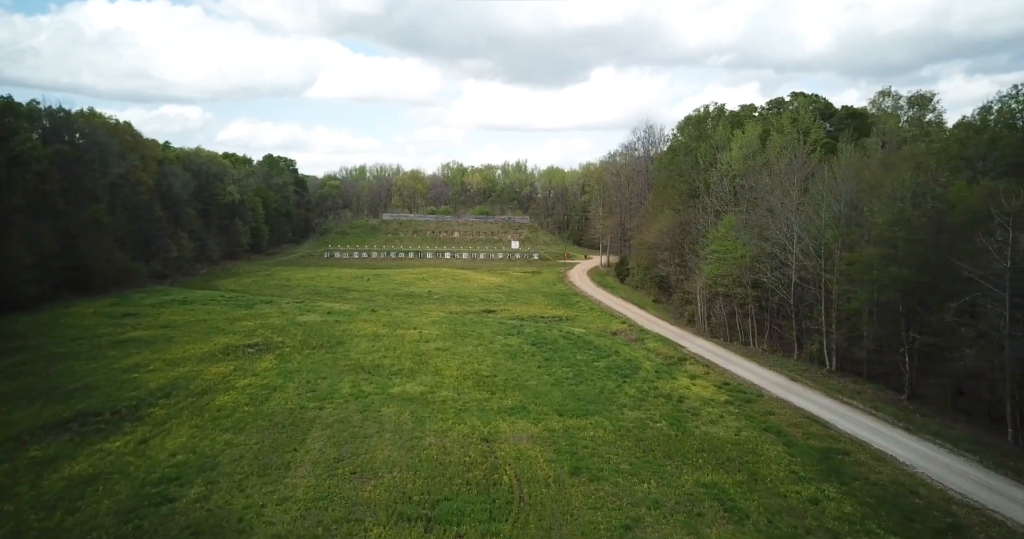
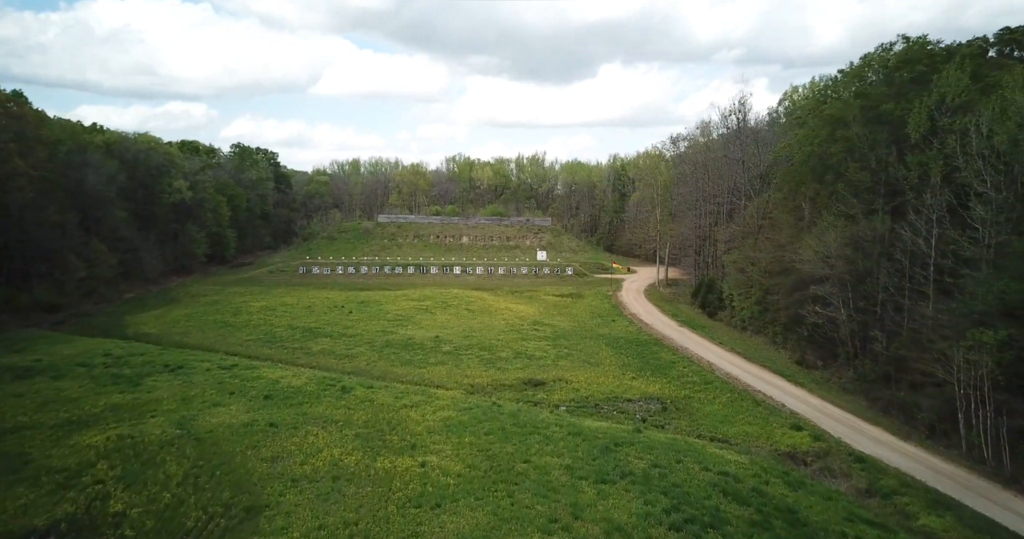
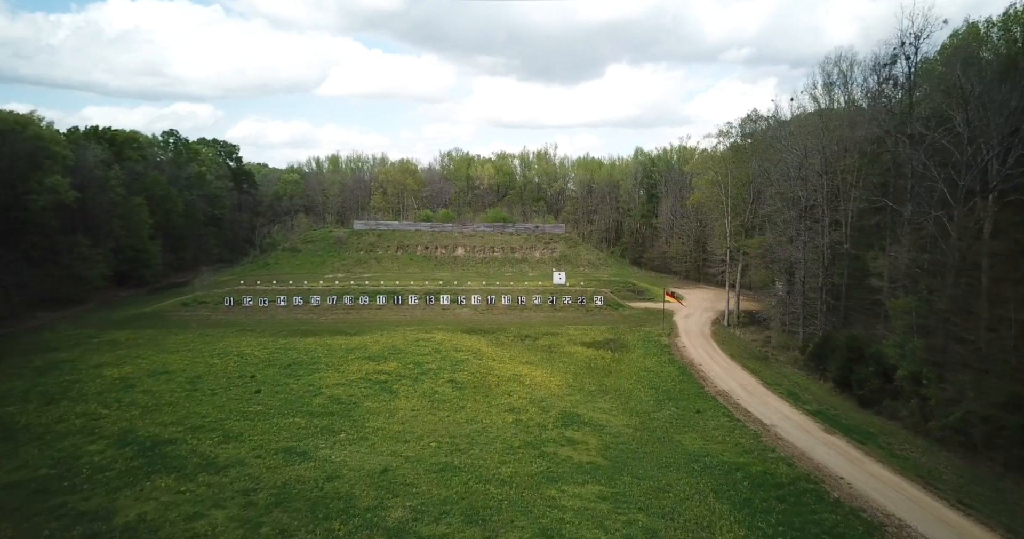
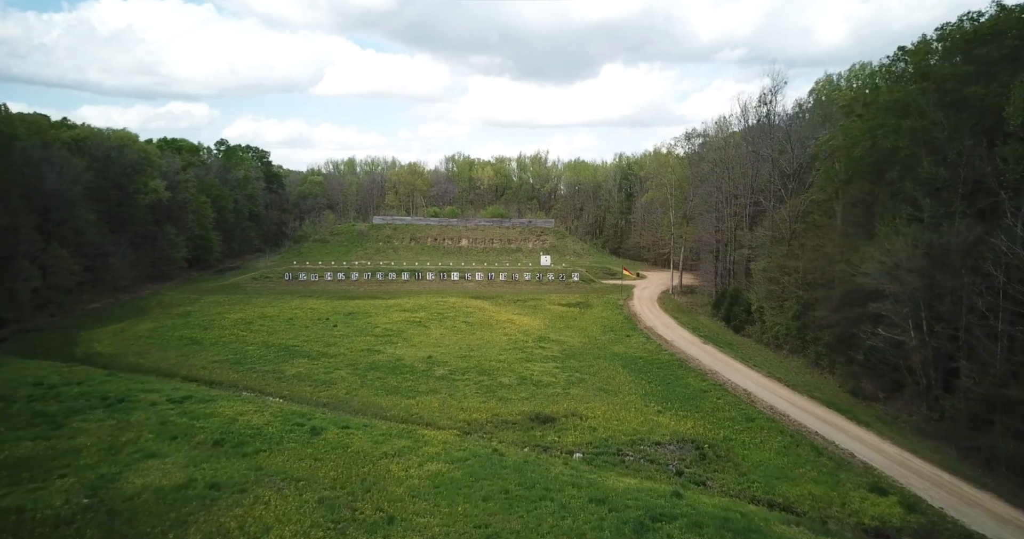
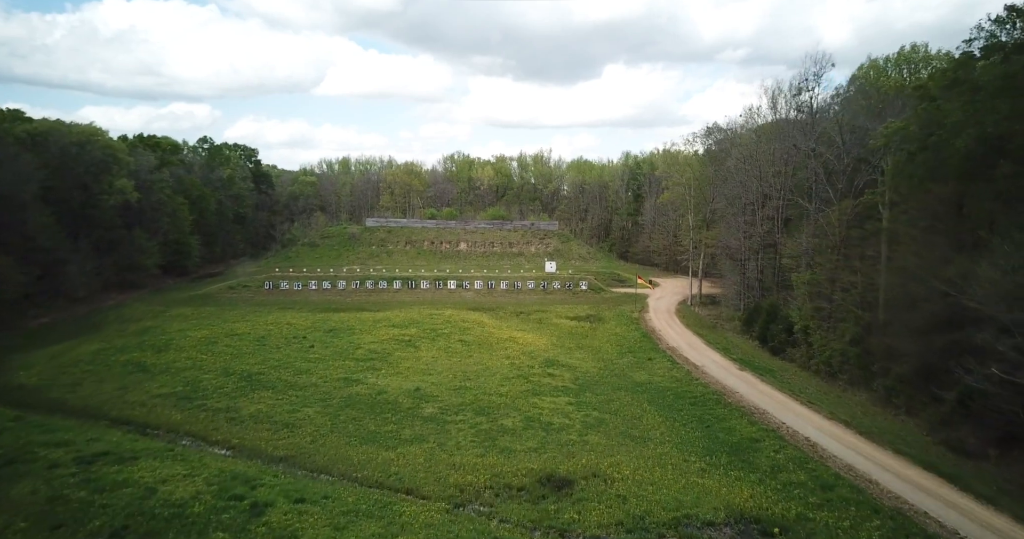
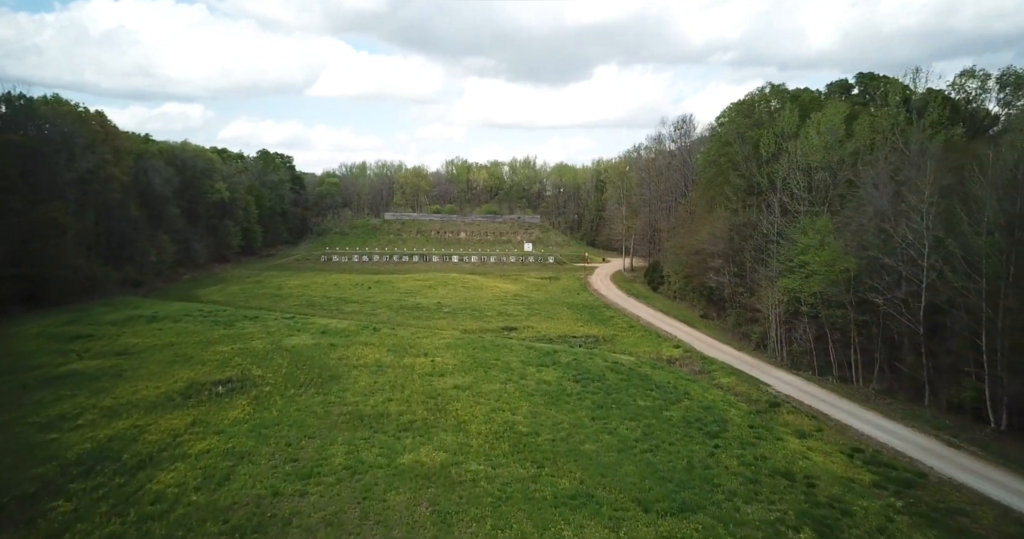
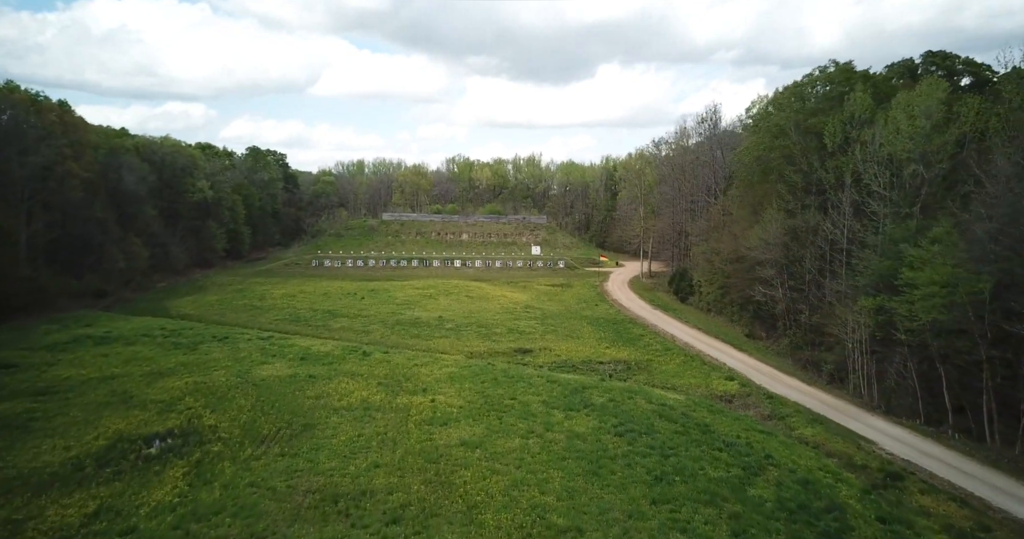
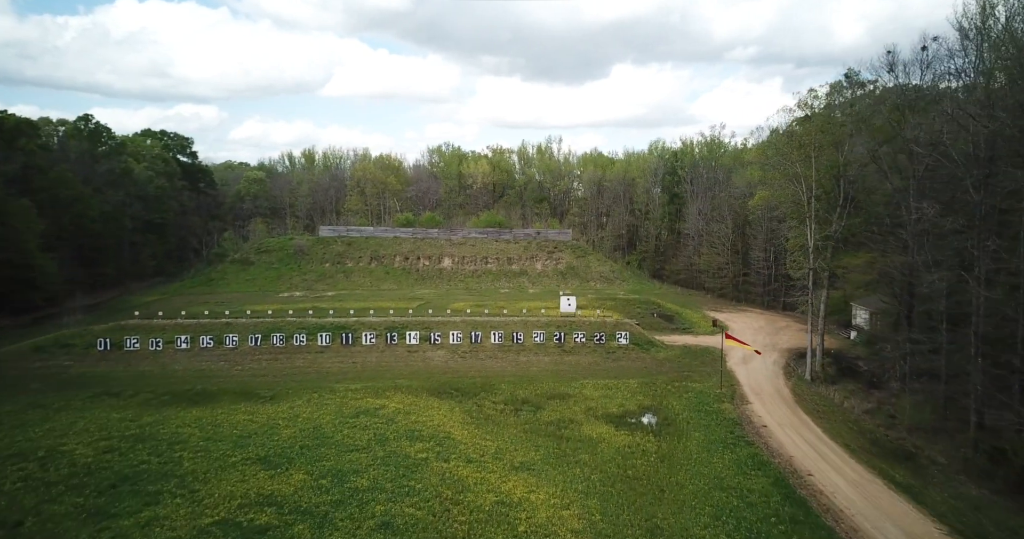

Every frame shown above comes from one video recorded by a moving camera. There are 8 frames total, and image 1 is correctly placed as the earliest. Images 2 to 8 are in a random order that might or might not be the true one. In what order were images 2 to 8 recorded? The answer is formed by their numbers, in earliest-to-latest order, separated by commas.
6, 7, 2, 4, 5, 3, 8
